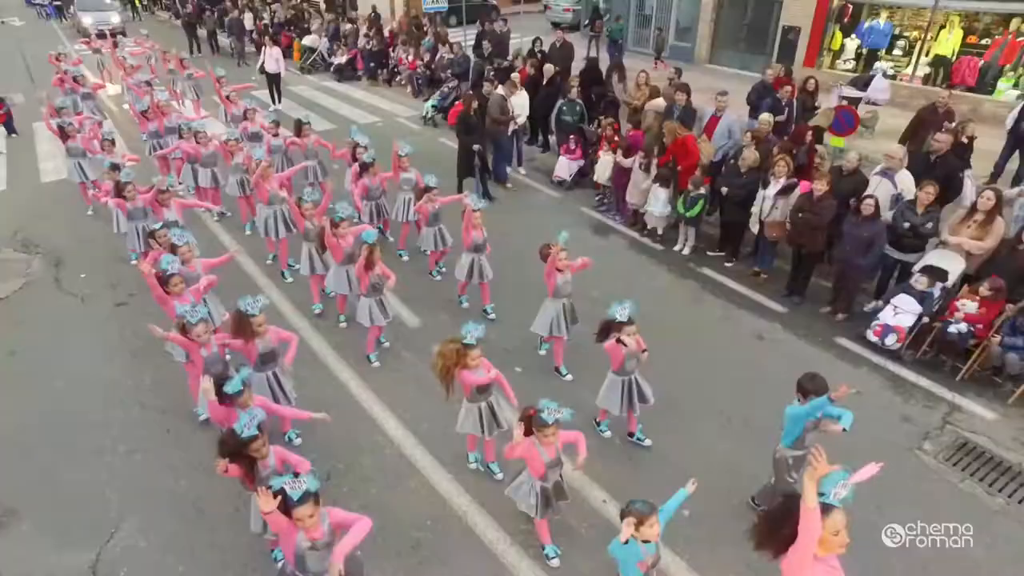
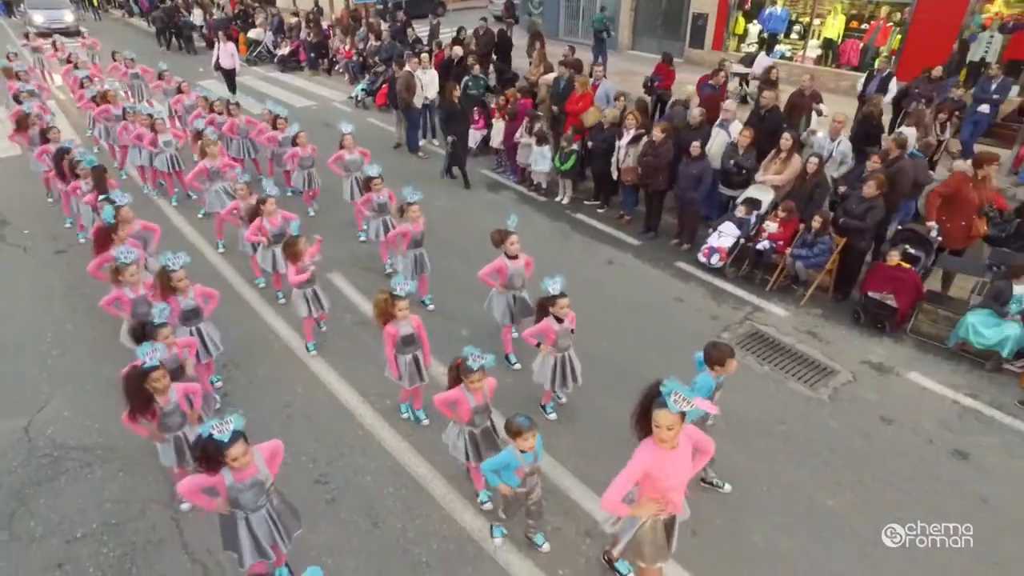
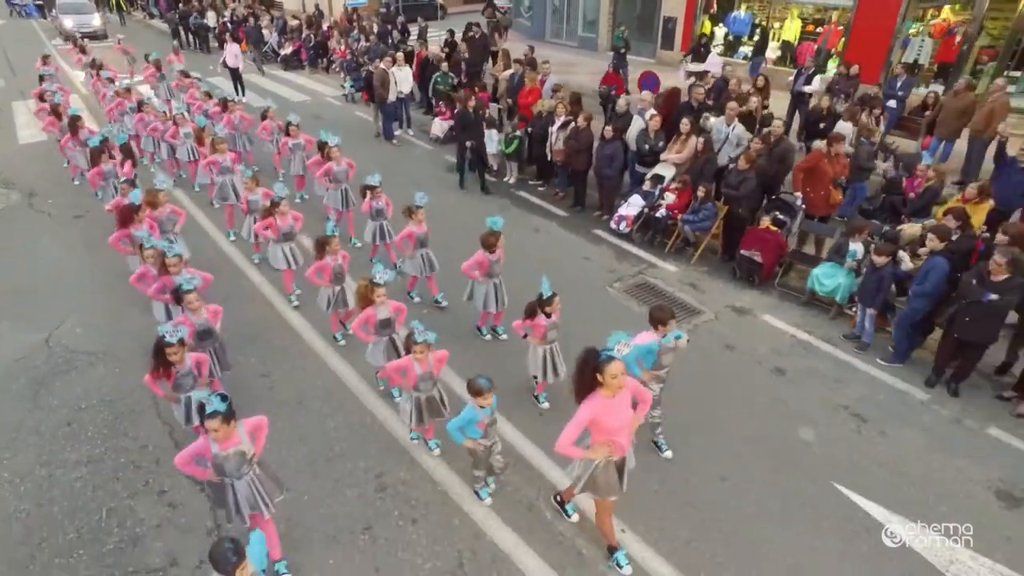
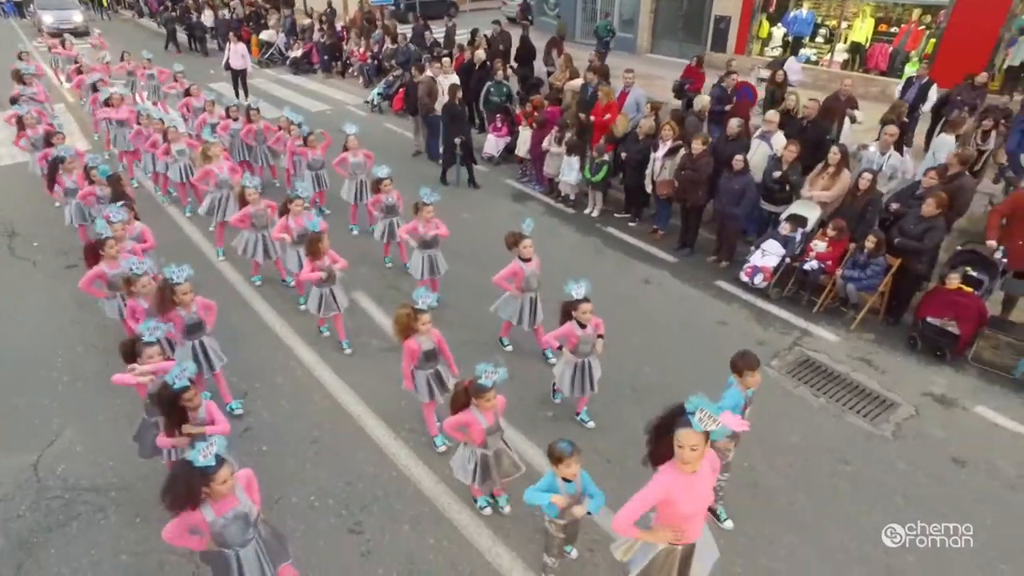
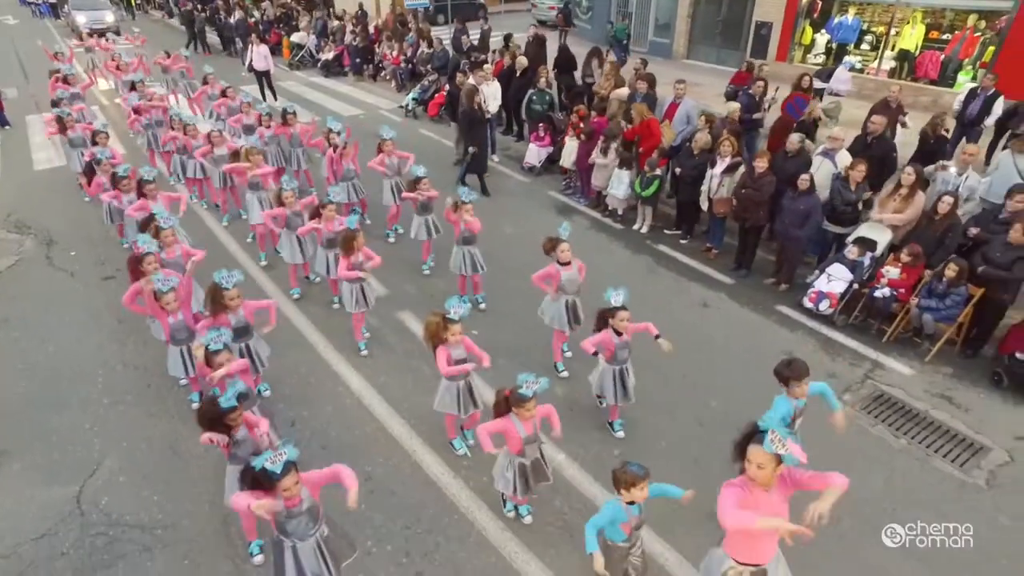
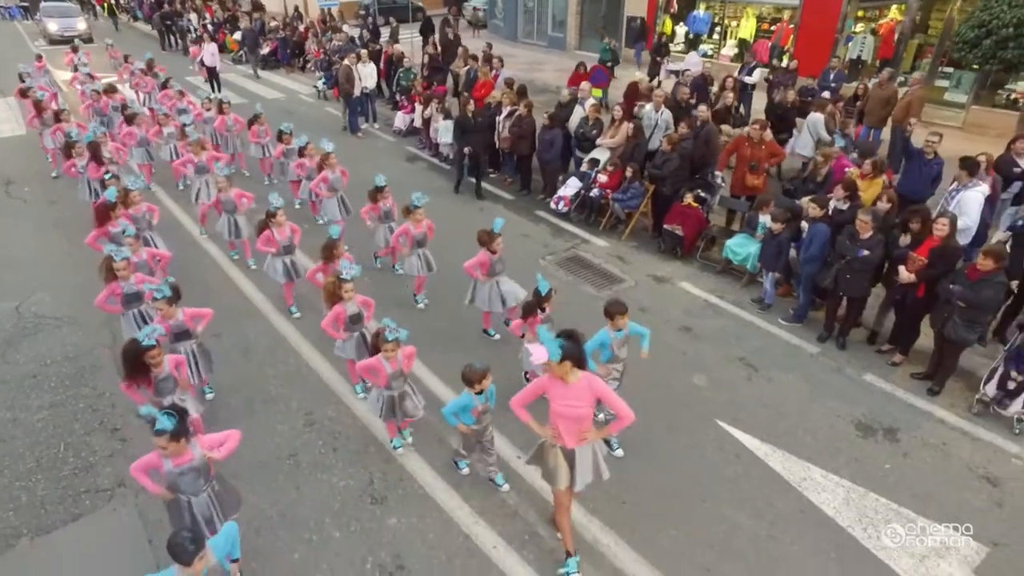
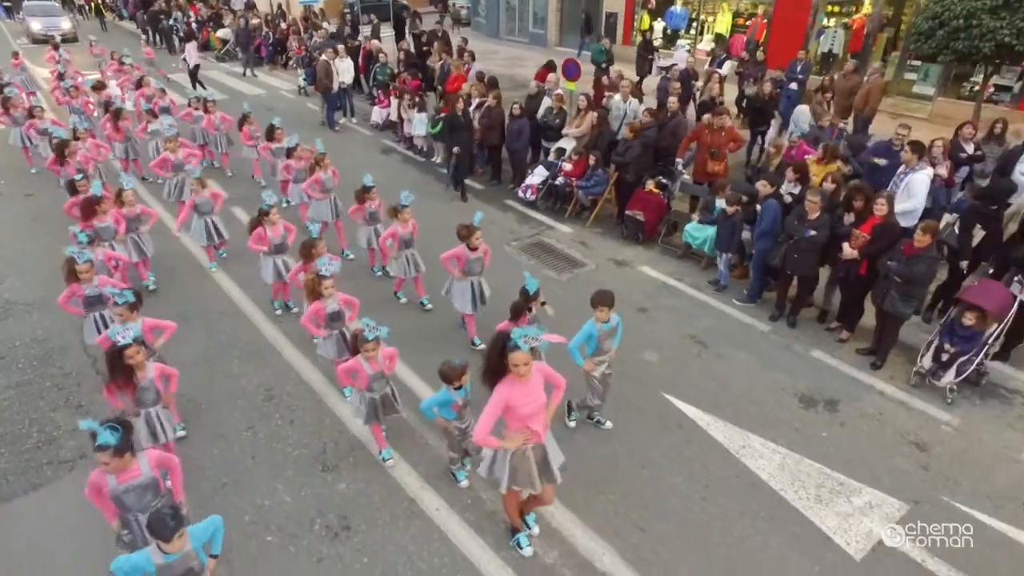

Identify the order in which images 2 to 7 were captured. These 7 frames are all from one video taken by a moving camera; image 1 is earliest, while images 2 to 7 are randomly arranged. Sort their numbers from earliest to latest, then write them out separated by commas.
5, 4, 2, 3, 6, 7
